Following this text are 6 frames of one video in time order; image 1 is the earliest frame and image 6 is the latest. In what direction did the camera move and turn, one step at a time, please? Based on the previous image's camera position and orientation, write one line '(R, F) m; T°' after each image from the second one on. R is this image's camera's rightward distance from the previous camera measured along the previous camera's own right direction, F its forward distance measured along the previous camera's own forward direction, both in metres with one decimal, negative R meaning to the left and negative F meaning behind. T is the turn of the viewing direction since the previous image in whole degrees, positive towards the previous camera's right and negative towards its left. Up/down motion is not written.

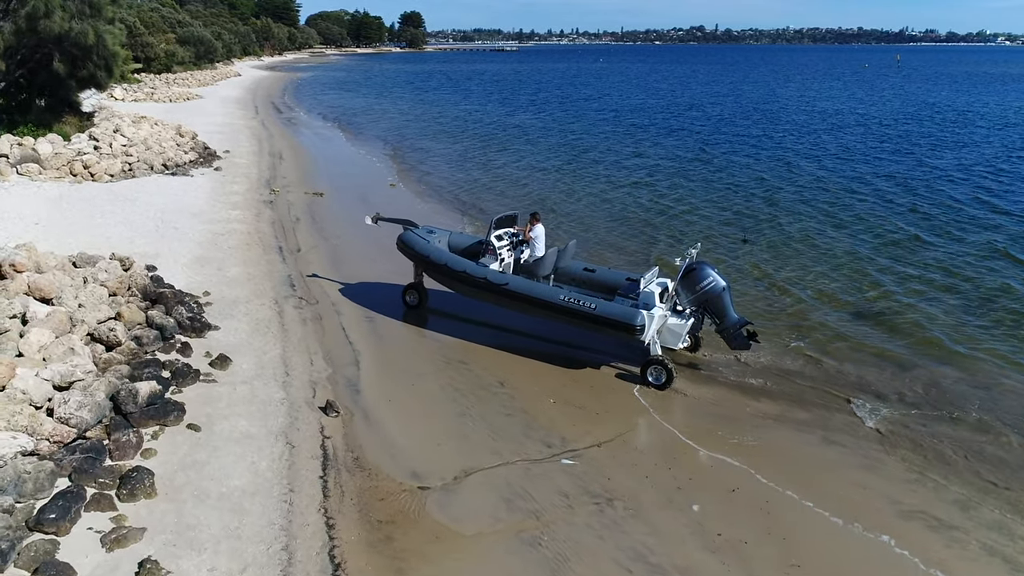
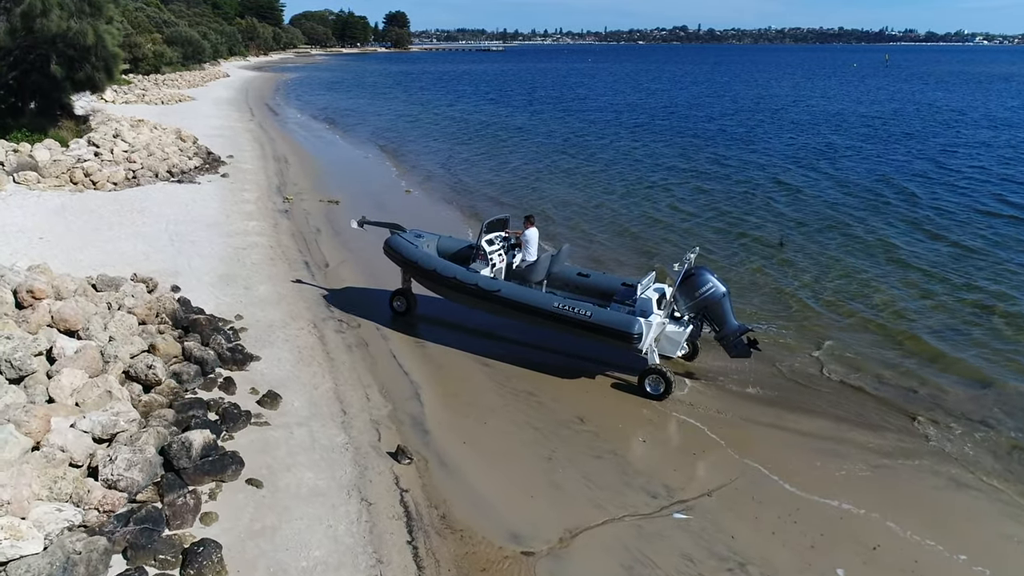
(-1.0, +0.8) m; +1°
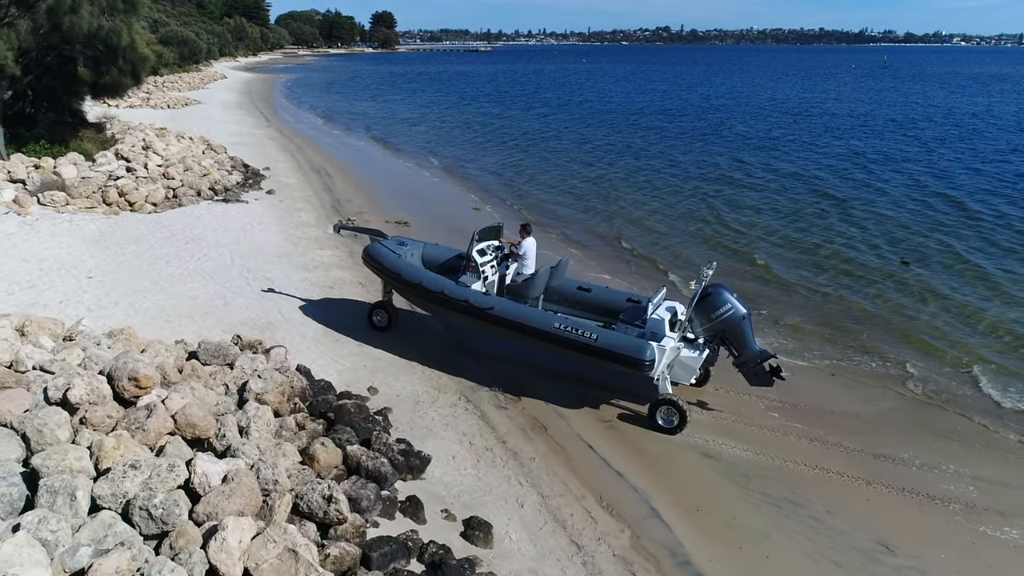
(-2.4, +2.0) m; +1°
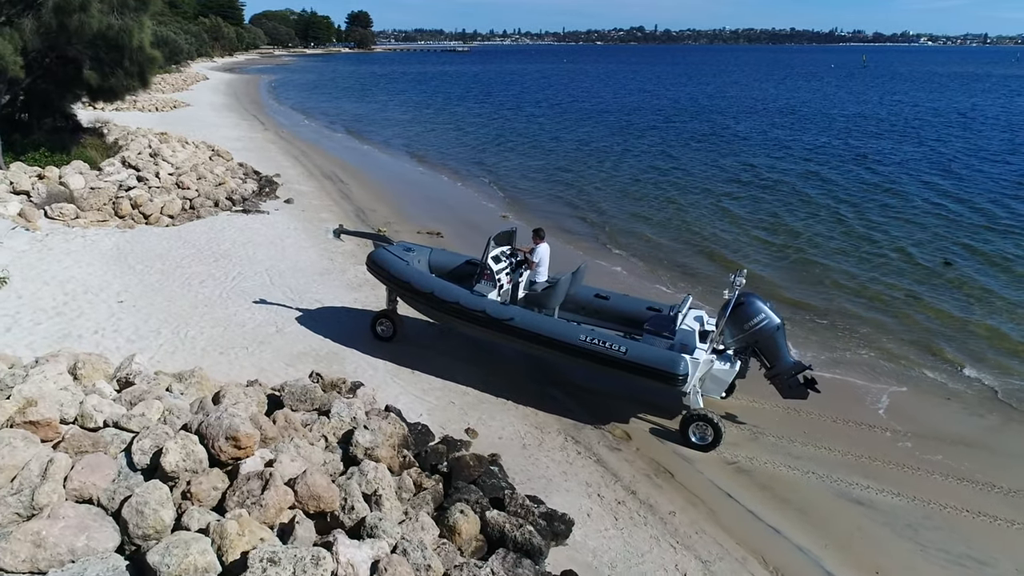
(-1.3, +0.8) m; +2°
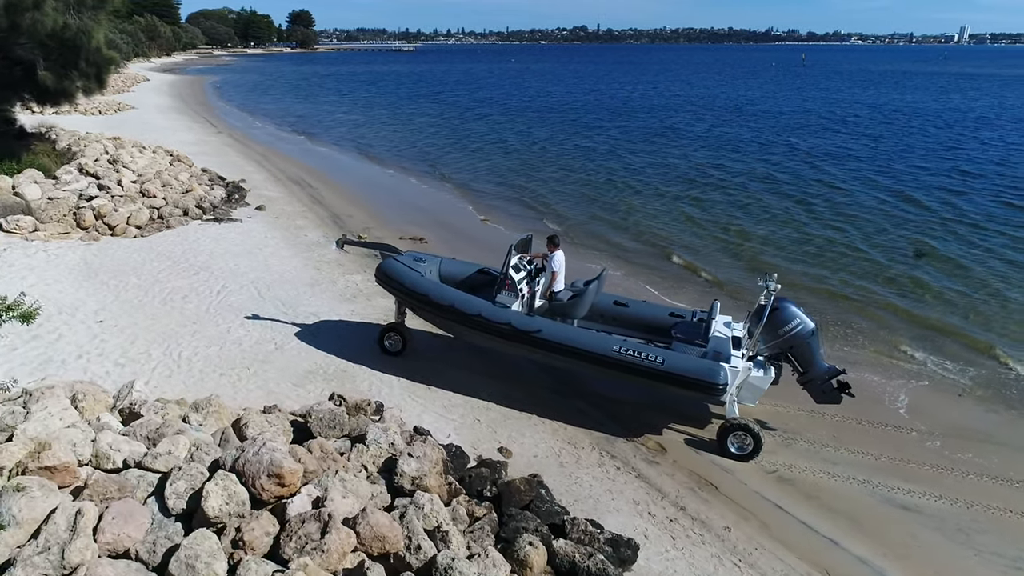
(-0.8, +0.3) m; +4°
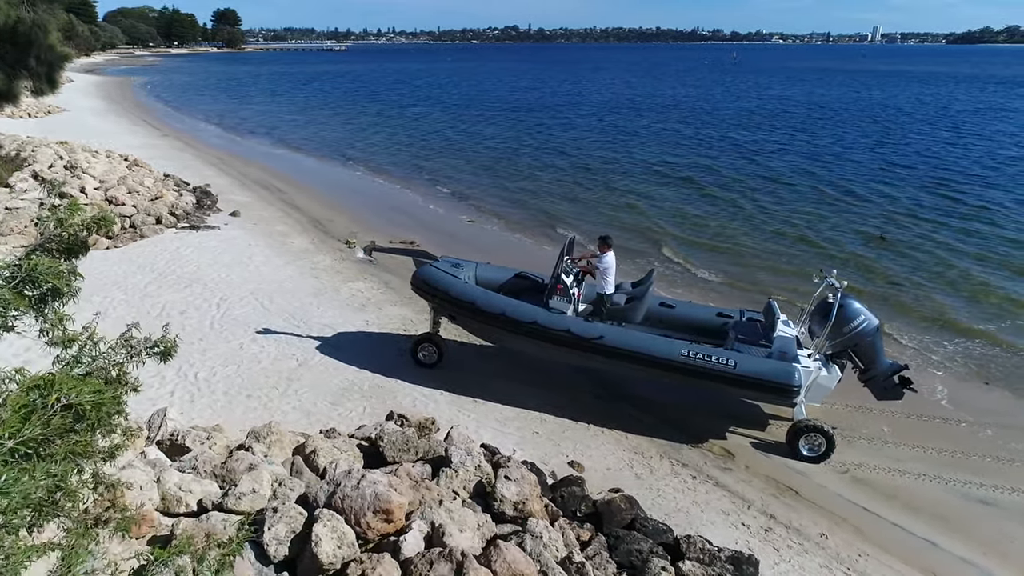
(-1.1, +0.4) m; +5°
